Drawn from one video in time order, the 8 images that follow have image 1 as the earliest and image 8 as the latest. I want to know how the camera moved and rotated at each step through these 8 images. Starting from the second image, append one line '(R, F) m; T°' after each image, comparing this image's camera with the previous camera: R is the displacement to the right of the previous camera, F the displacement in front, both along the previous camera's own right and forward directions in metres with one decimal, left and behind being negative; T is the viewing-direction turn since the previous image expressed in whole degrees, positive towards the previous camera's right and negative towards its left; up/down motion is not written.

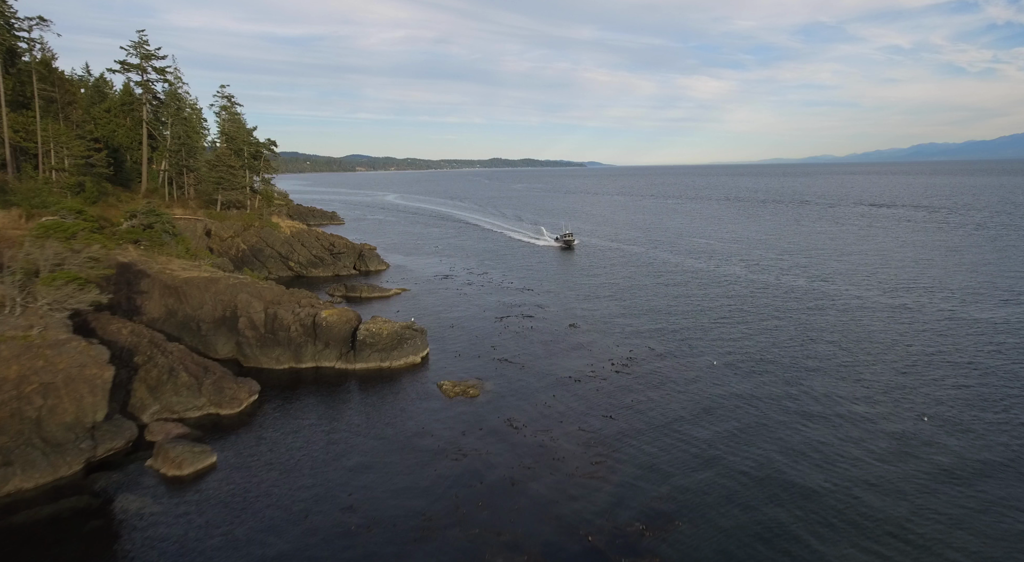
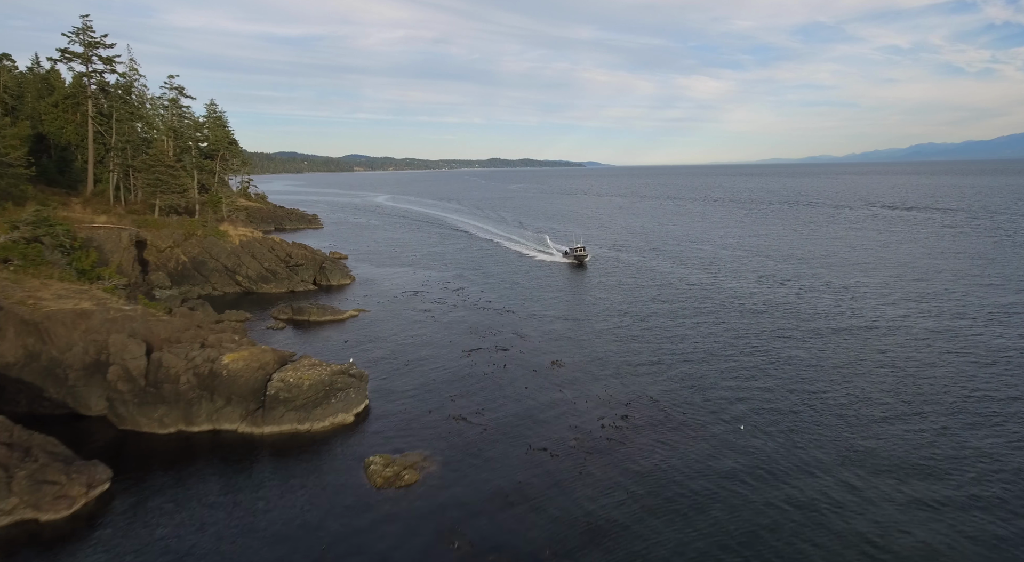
(+1.8, +8.4) m; 0°
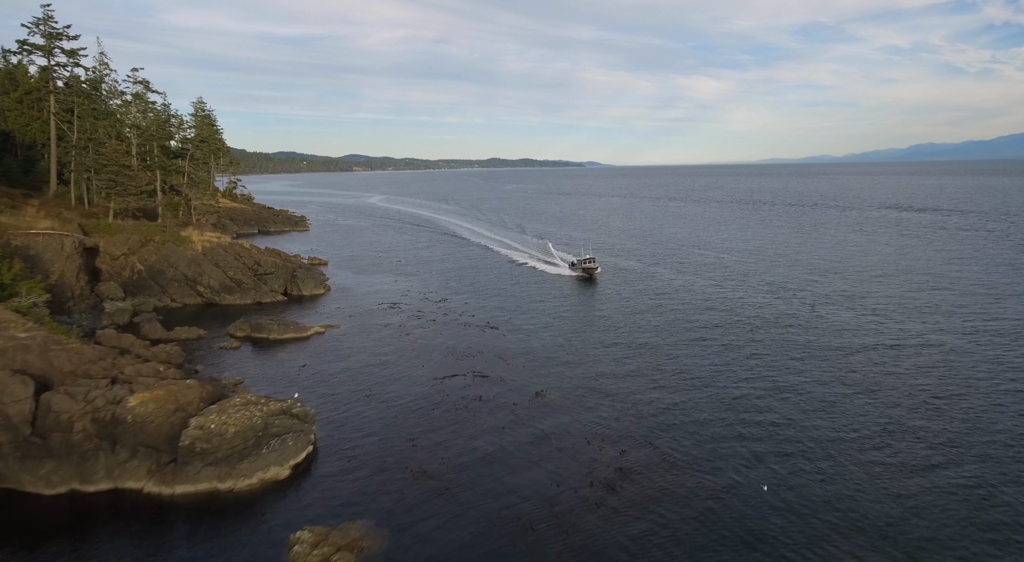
(+1.2, +4.9) m; 0°
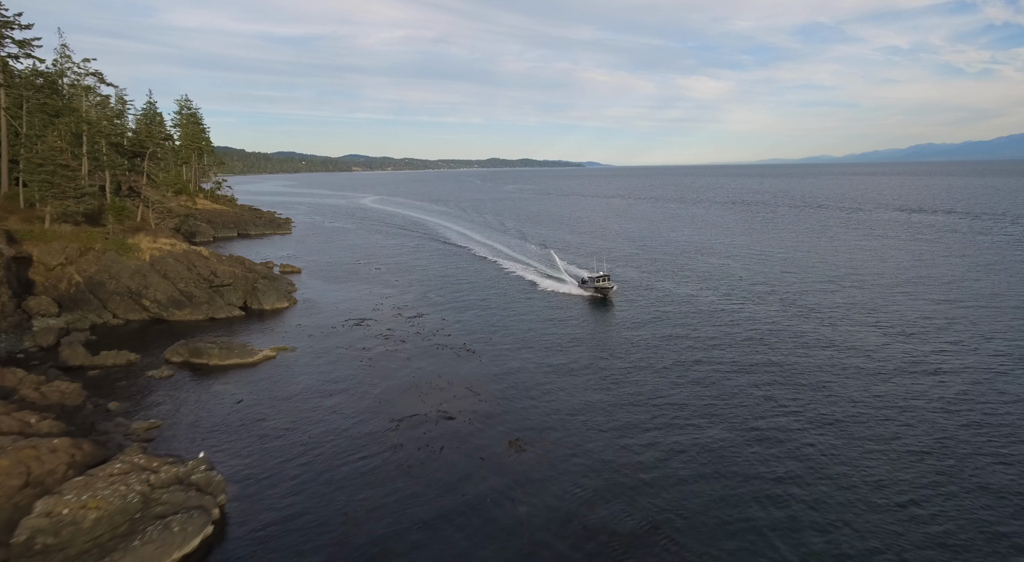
(+1.4, +5.6) m; 0°
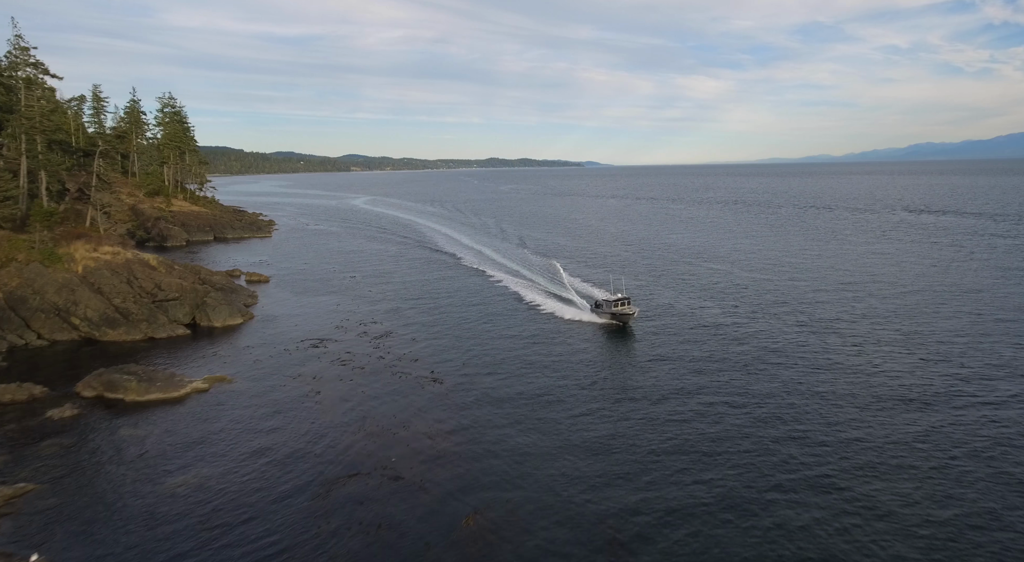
(+1.4, +5.6) m; 0°
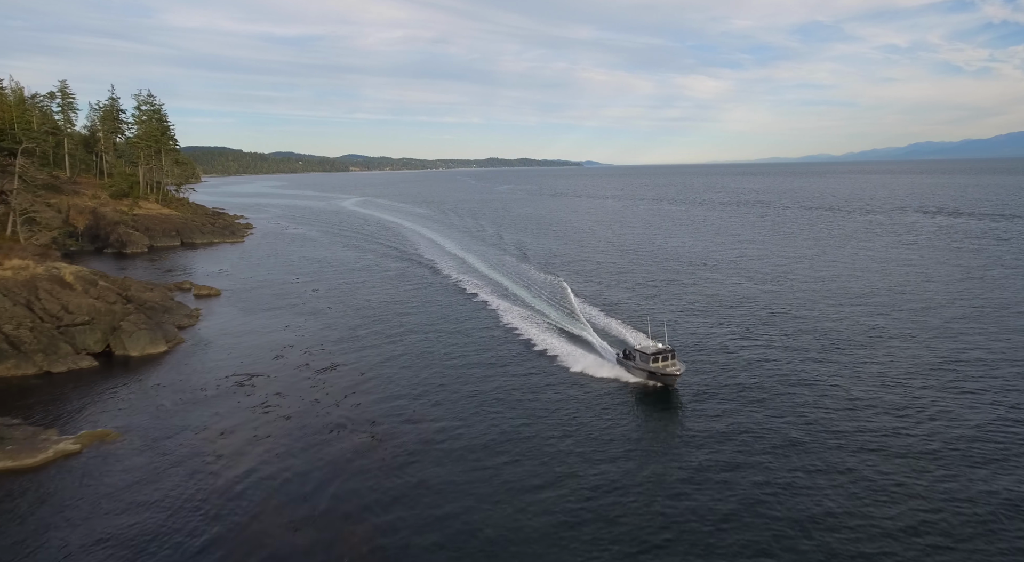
(+1.8, +7.0) m; 0°
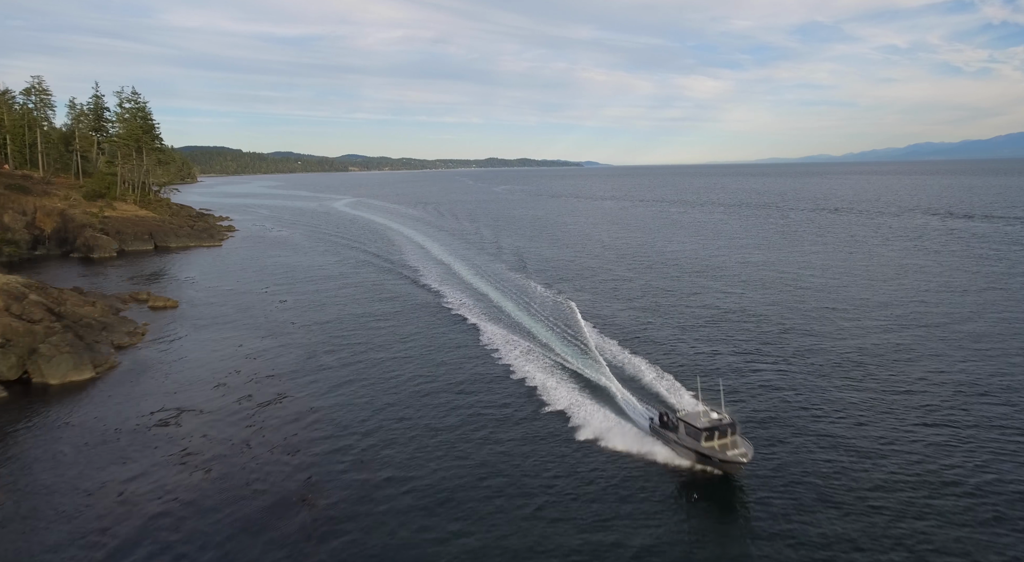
(+1.3, +4.9) m; 0°
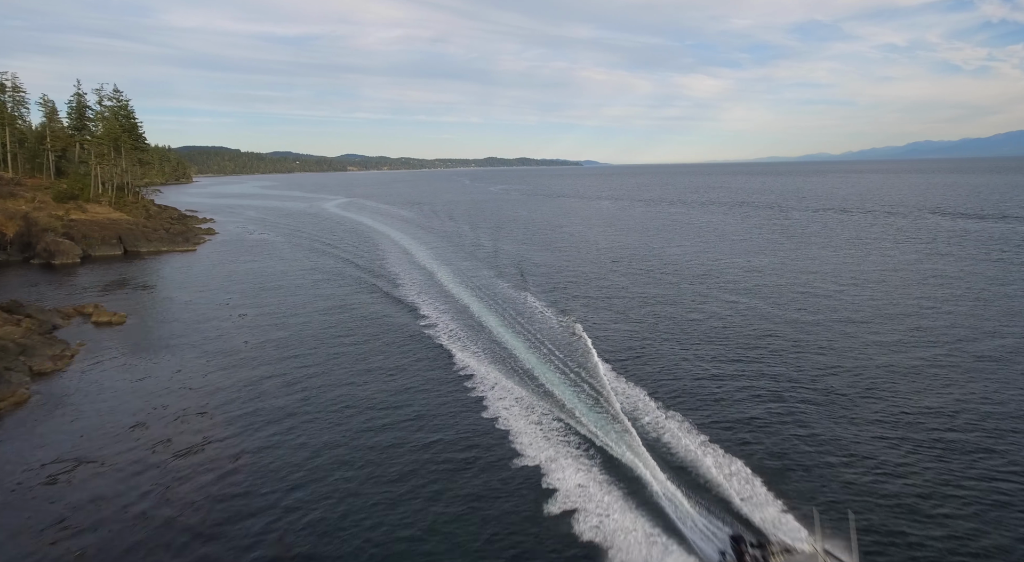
(+1.3, +5.1) m; 0°
